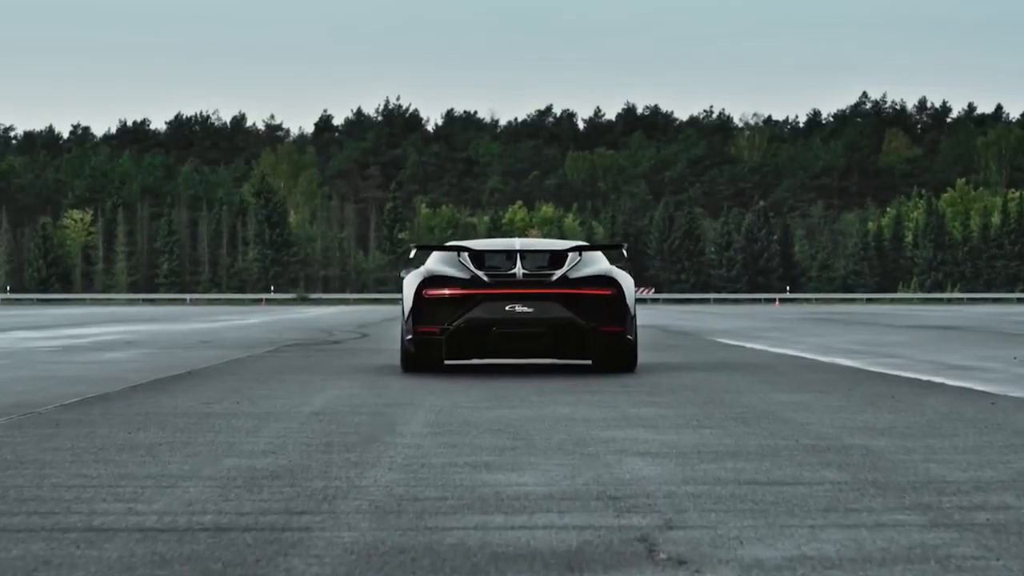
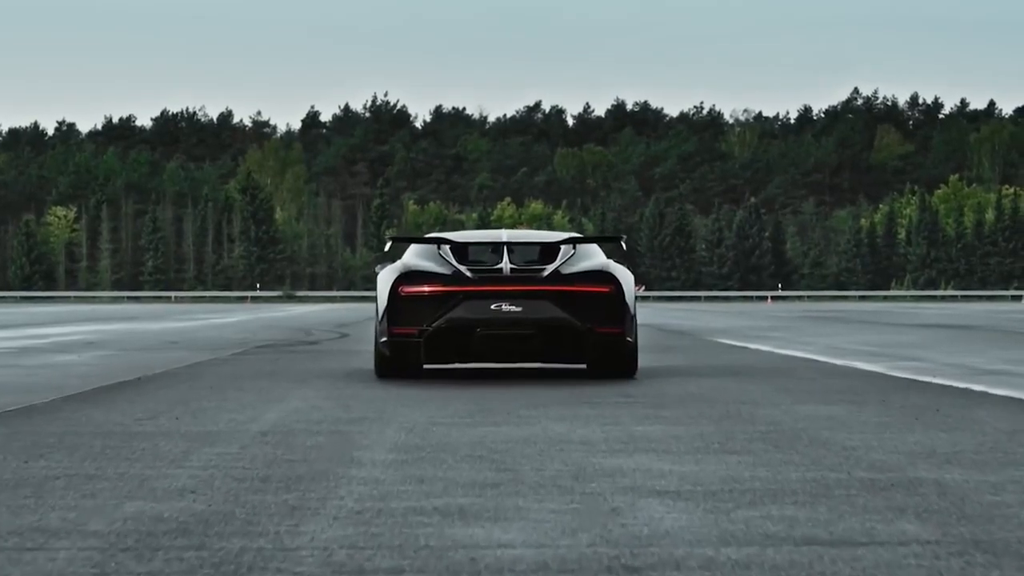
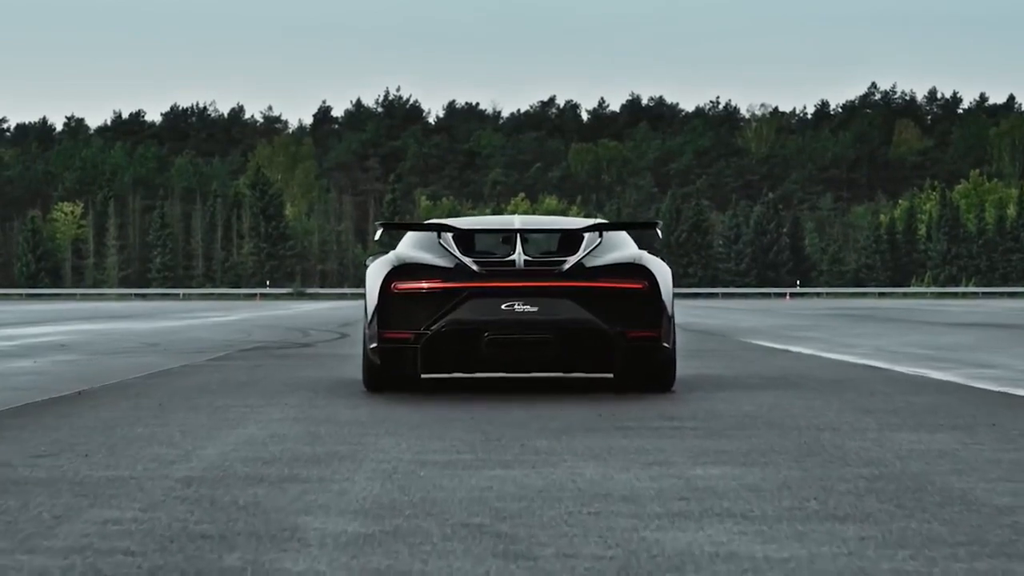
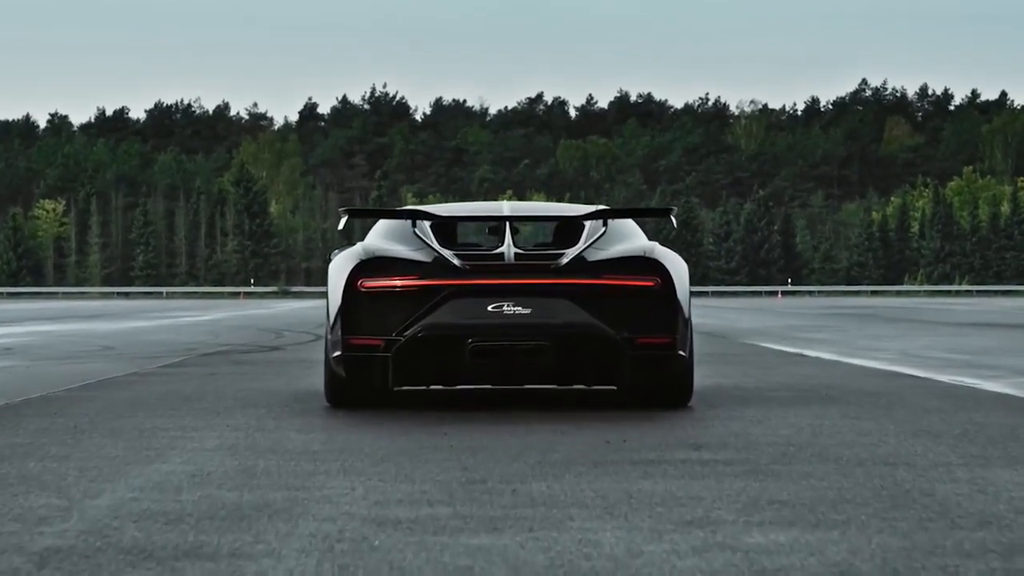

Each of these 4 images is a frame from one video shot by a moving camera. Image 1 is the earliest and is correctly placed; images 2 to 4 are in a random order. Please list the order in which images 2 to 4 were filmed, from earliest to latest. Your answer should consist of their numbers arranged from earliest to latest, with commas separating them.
2, 3, 4
